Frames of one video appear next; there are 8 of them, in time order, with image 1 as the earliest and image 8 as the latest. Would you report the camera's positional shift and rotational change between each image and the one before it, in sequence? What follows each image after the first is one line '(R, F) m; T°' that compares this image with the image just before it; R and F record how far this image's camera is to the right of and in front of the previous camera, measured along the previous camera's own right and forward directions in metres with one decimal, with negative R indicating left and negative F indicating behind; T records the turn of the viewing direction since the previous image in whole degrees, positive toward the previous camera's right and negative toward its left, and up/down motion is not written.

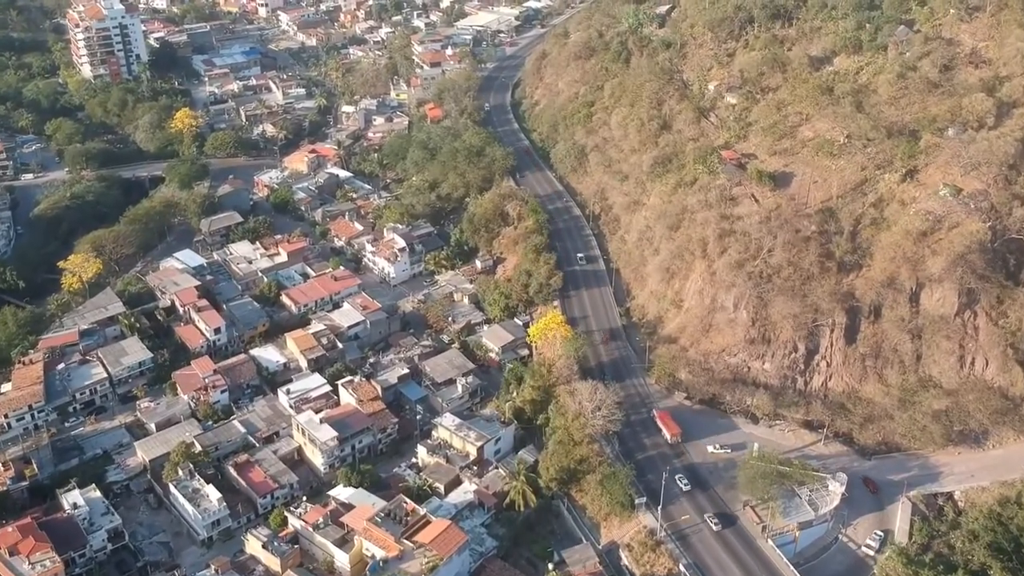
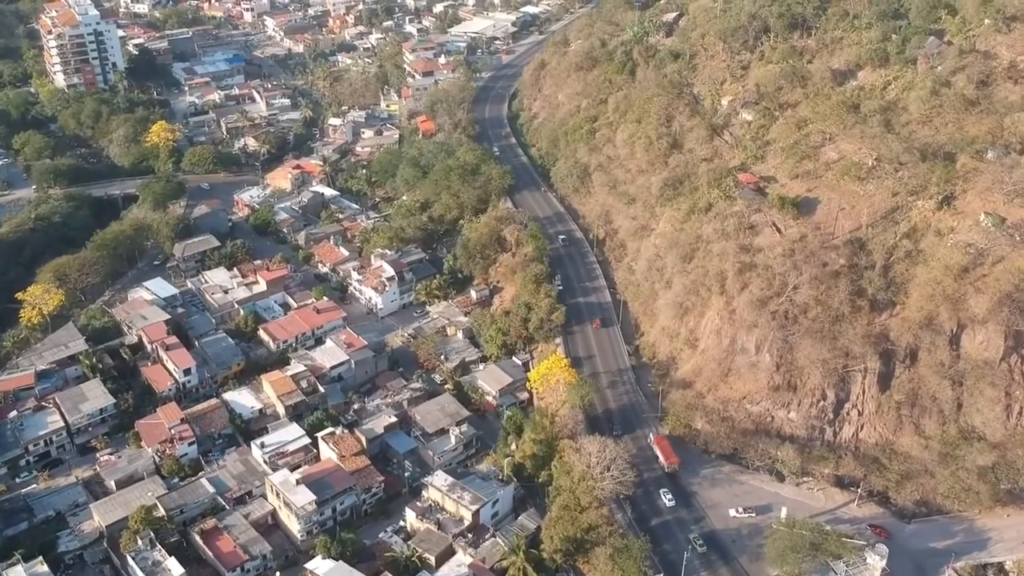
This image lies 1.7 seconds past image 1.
(-0.1, +3.4) m; 0°
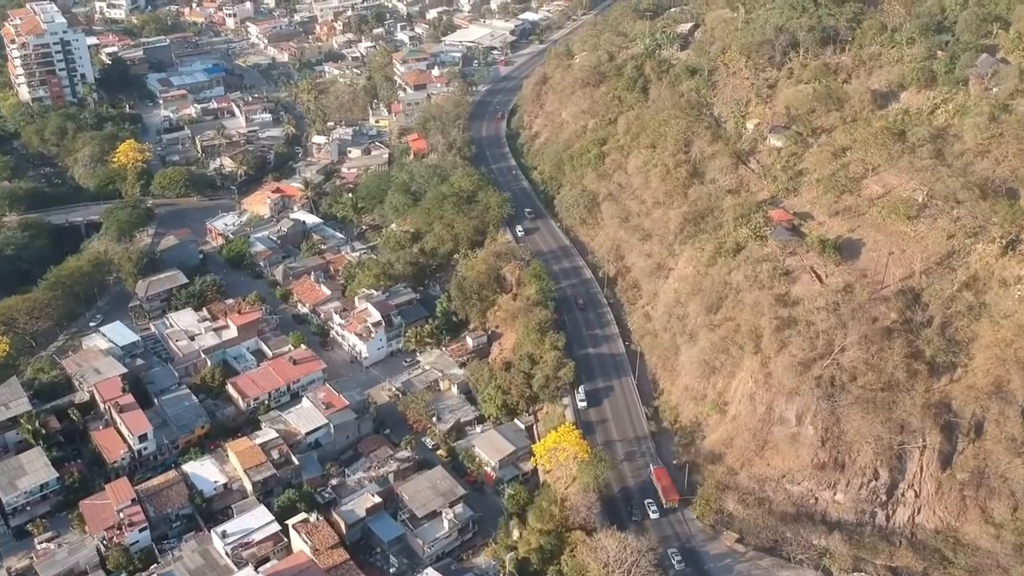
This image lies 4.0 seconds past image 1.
(-0.2, +4.4) m; 0°
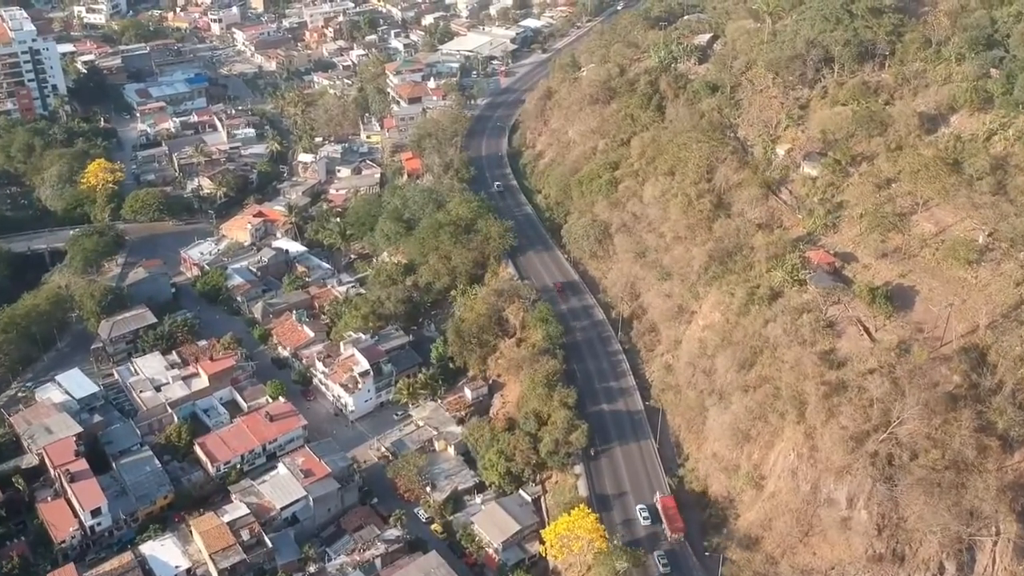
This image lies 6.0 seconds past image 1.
(-0.2, +3.8) m; 0°
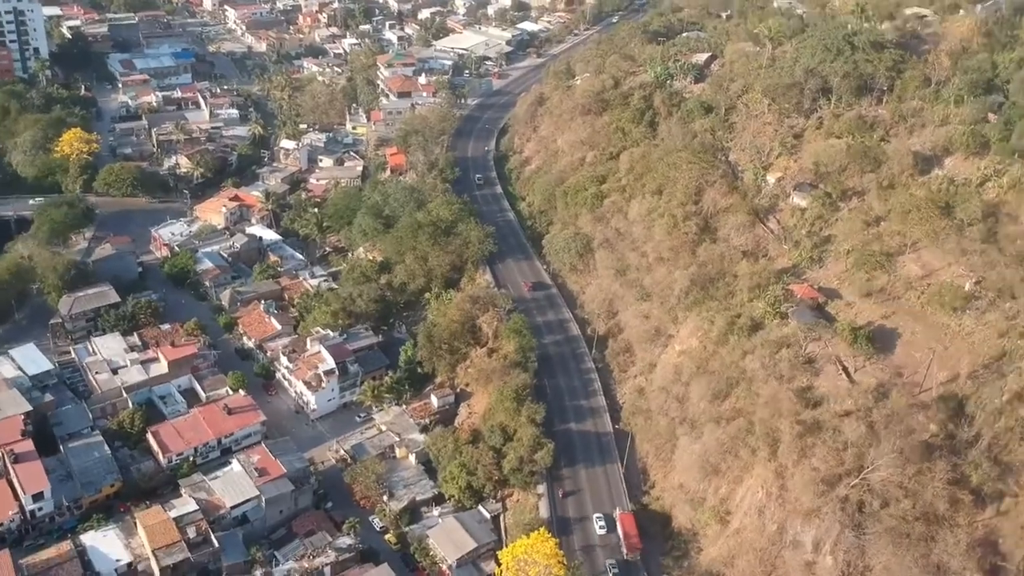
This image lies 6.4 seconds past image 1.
(+0.1, +0.9) m; +2°
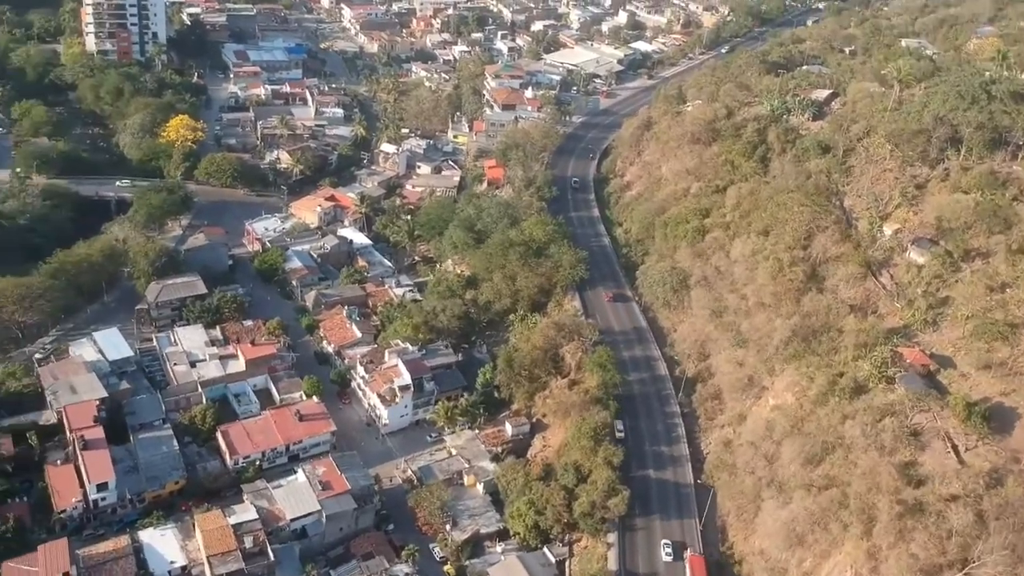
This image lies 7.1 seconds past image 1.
(-0.3, +1.2) m; -6°
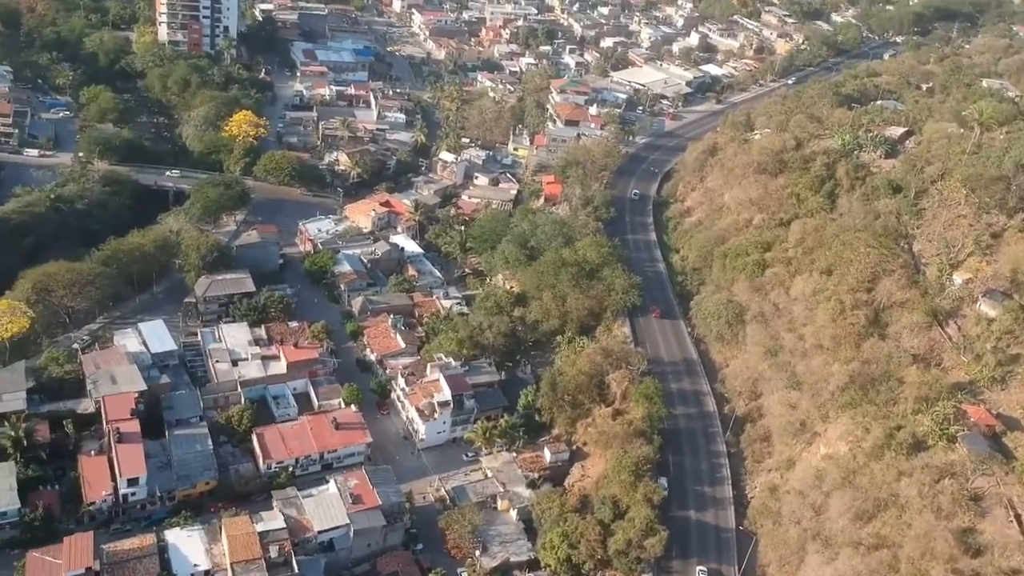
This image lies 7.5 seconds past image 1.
(-0.2, +0.9) m; -3°
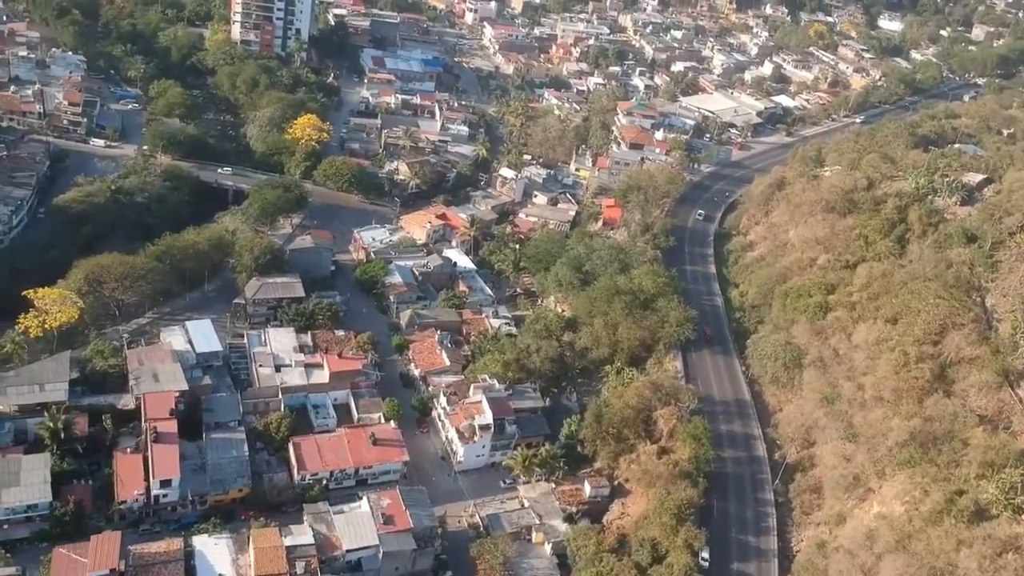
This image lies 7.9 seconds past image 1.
(-0.2, +0.9) m; -3°
